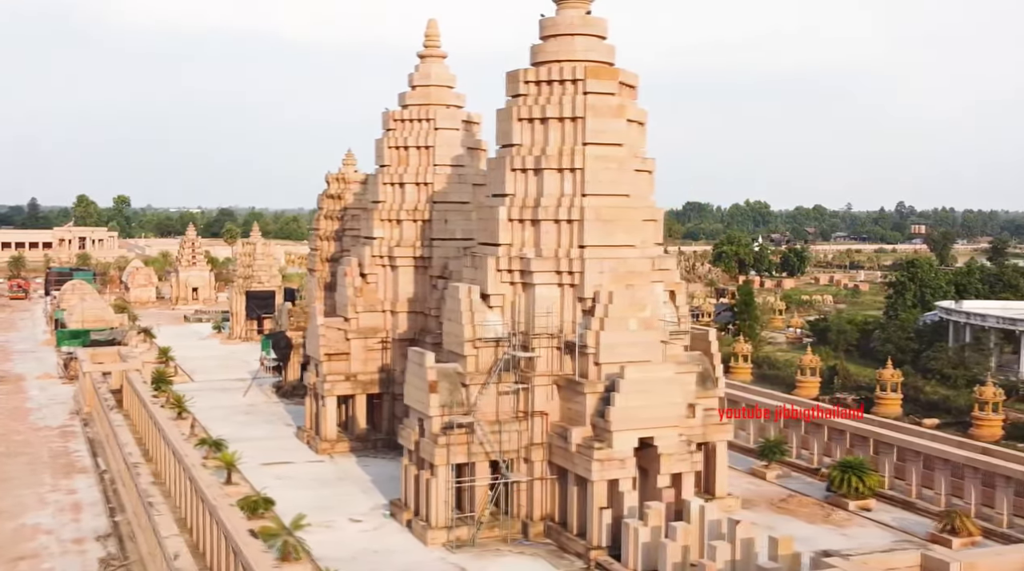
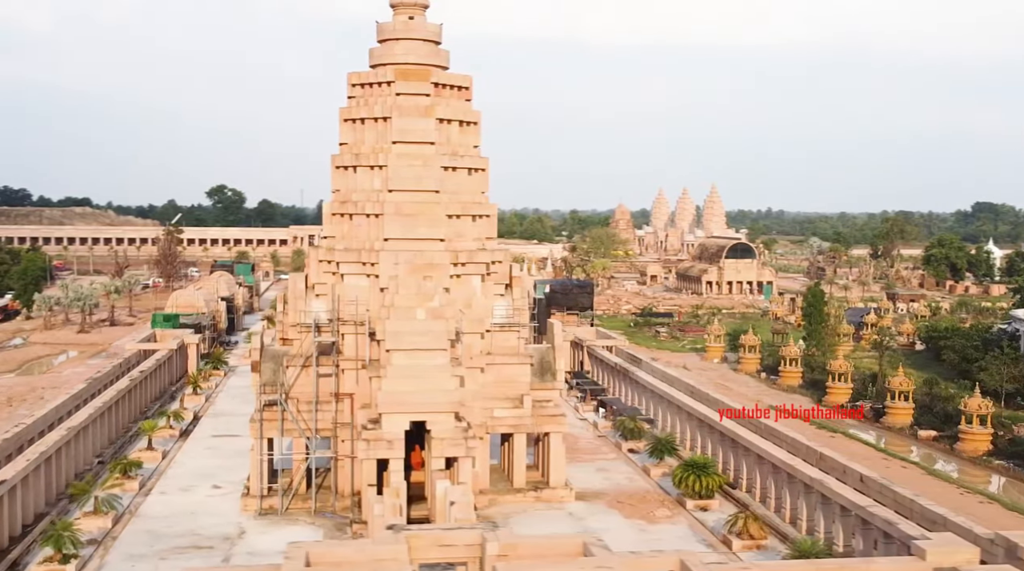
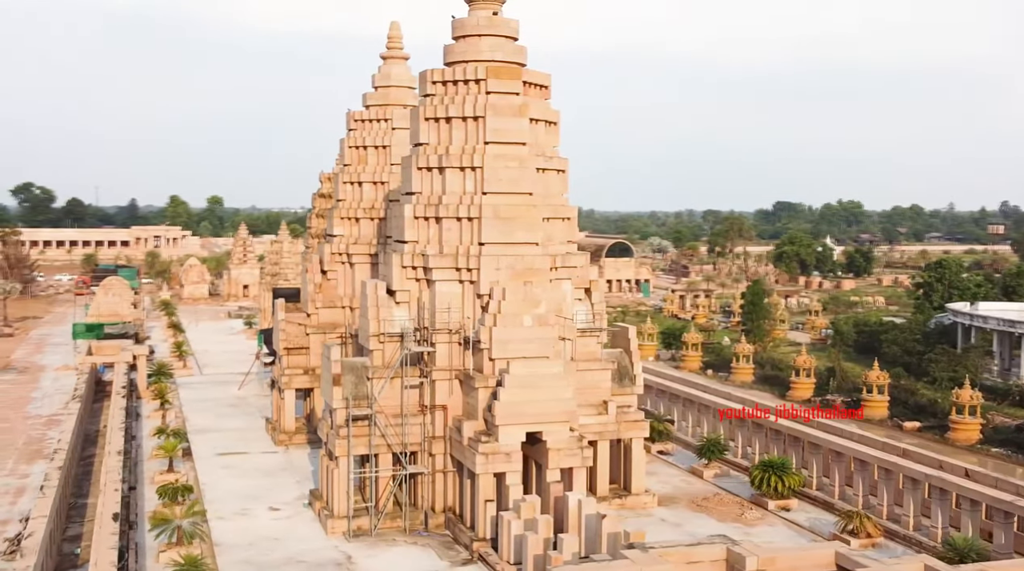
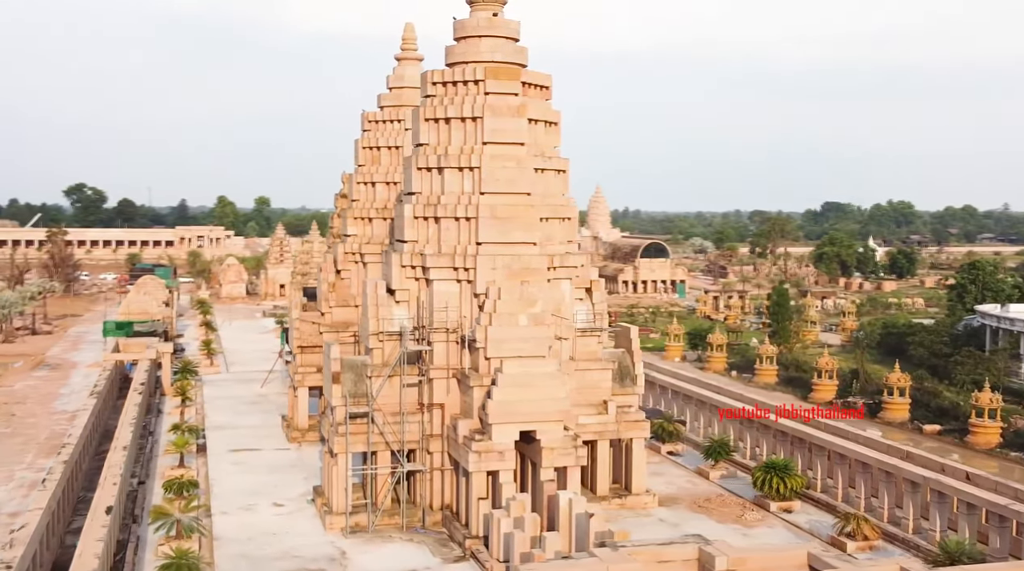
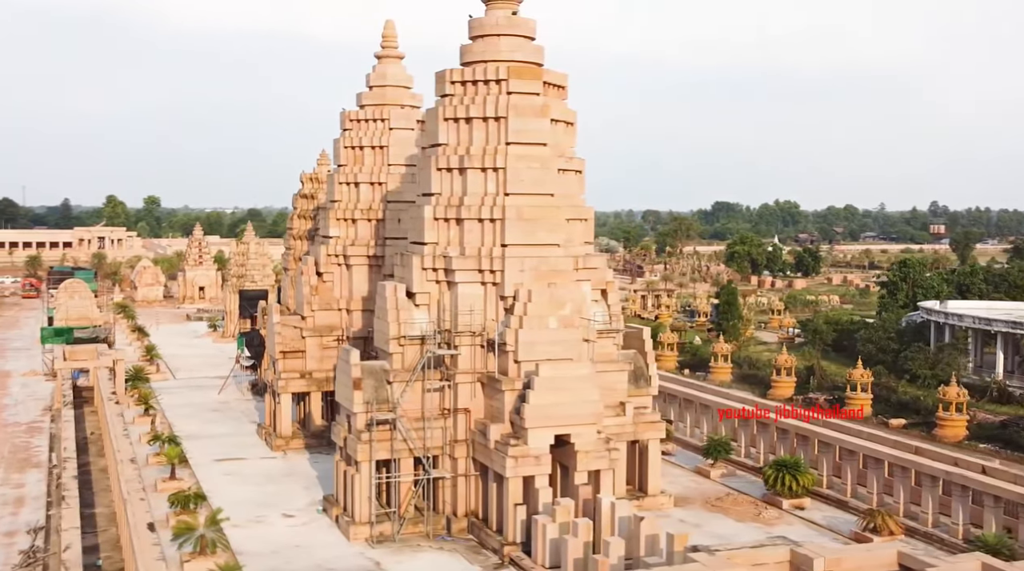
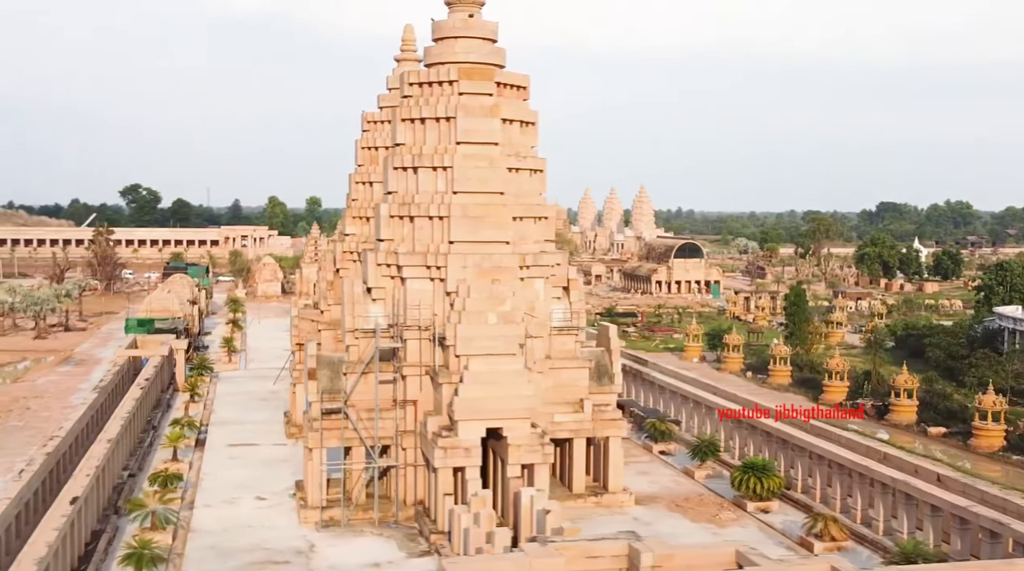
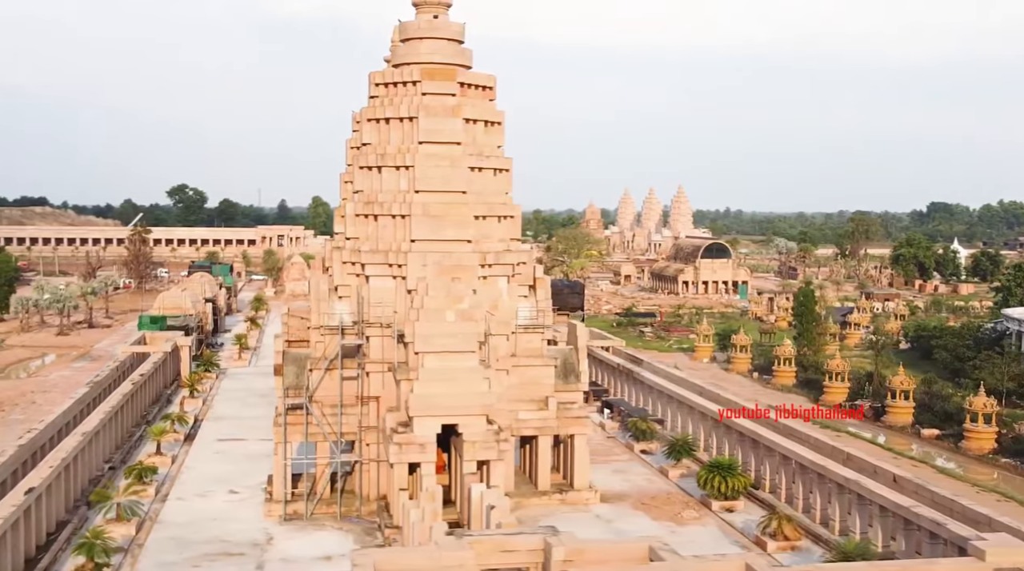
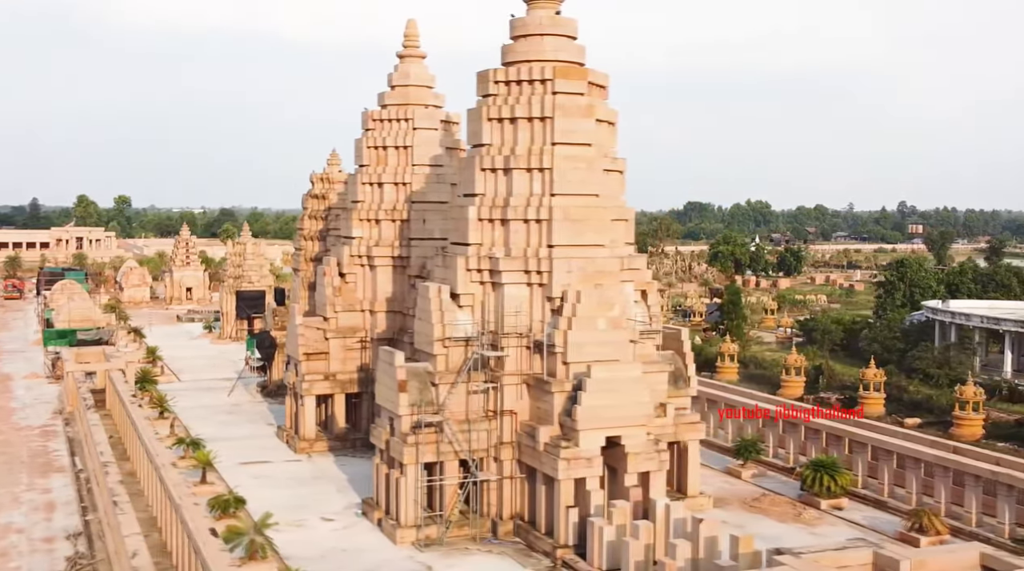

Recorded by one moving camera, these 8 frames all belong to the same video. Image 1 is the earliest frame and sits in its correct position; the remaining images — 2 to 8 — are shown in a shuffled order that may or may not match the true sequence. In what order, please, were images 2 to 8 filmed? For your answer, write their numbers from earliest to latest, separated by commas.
8, 5, 3, 4, 6, 7, 2
